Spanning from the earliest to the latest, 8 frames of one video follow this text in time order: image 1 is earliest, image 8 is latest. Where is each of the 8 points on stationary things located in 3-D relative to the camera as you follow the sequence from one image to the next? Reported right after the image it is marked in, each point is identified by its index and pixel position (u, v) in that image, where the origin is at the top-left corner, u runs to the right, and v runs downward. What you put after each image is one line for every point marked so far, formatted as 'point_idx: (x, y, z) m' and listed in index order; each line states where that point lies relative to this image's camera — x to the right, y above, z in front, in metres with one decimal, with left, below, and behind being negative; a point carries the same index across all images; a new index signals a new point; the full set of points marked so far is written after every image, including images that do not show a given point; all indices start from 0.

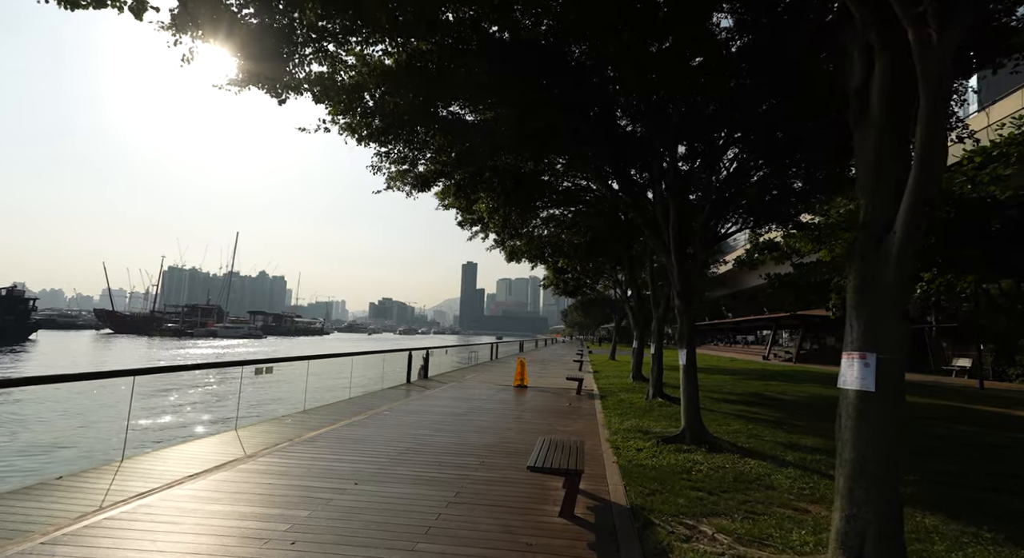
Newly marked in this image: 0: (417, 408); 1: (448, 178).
0: (-2.0, -2.8, +10.6) m
1: (-1.7, +2.7, +12.5) m
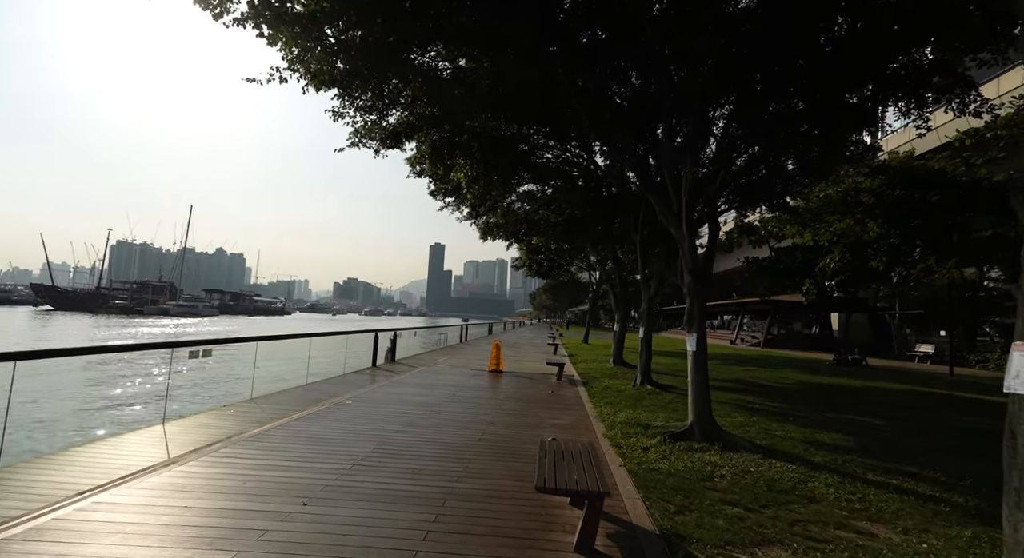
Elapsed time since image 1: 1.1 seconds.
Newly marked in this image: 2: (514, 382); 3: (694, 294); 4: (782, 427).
0: (-2.5, -2.3, +9.5) m
1: (-2.1, +3.3, +11.1) m
2: (+0.1, -2.5, +12.0) m
3: (+2.4, -0.2, +6.4) m
4: (+3.9, -2.1, +7.0) m
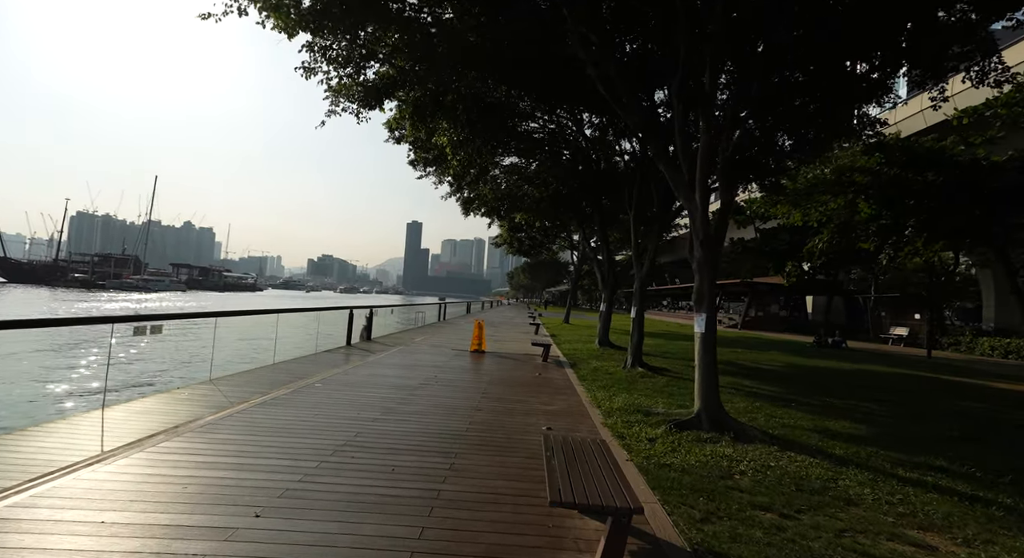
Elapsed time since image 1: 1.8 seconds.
0: (-2.7, -1.8, +8.8) m
1: (-2.4, +3.9, +10.2) m
2: (-0.3, -2.0, +11.4) m
3: (+2.3, +0.1, +5.8) m
4: (+3.8, -1.8, +6.6) m
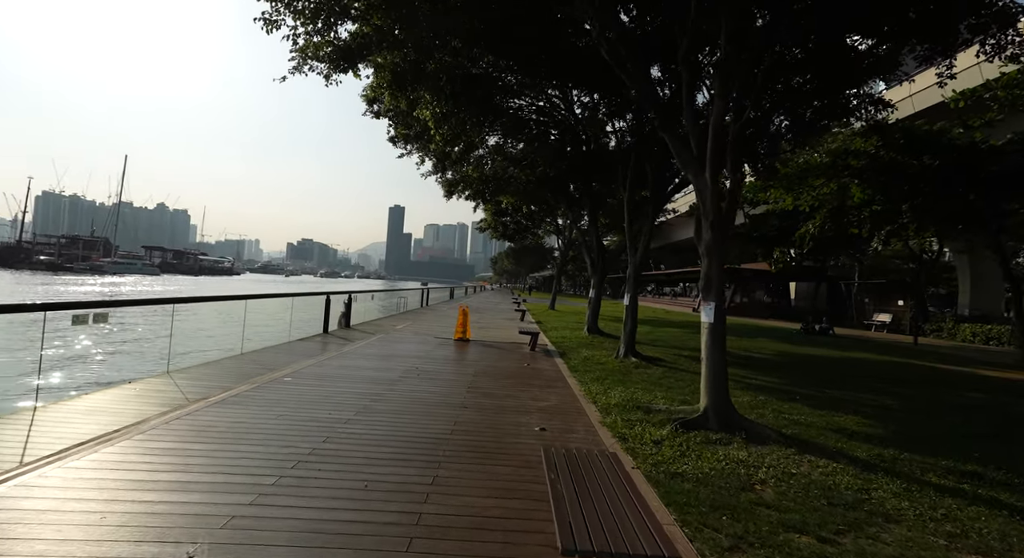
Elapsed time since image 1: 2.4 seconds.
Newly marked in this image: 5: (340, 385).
0: (-3.0, -1.5, +8.1) m
1: (-2.6, +4.2, +9.4) m
2: (-0.6, -1.6, +10.8) m
3: (+2.2, +0.3, +5.3) m
4: (+3.6, -1.6, +6.1) m
5: (-2.4, -1.5, +6.7) m
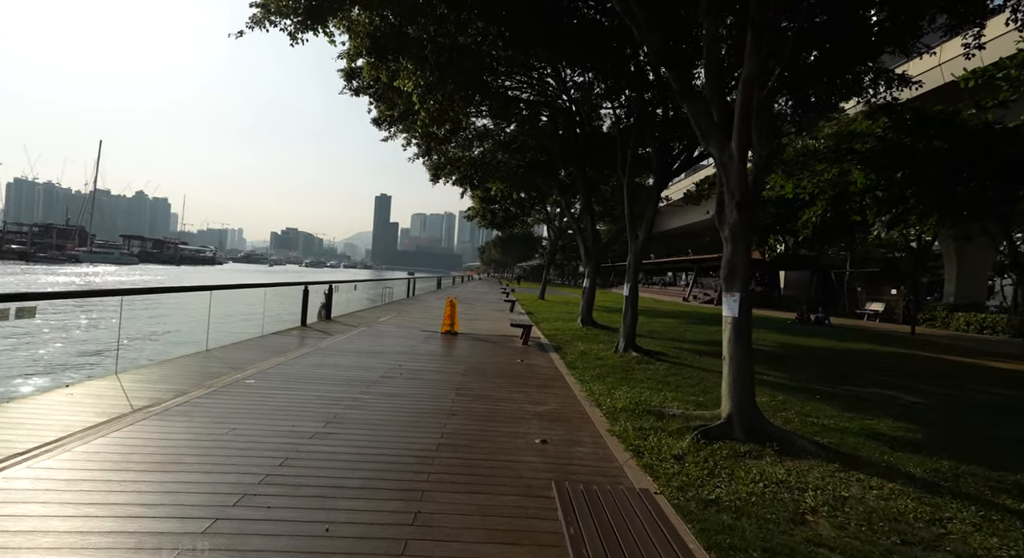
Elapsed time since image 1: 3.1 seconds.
0: (-3.1, -1.3, +7.3) m
1: (-2.7, +4.4, +8.5) m
2: (-0.8, -1.4, +10.1) m
3: (+2.2, +0.4, +4.6) m
4: (+3.6, -1.5, +5.5) m
5: (-2.5, -1.3, +5.9) m
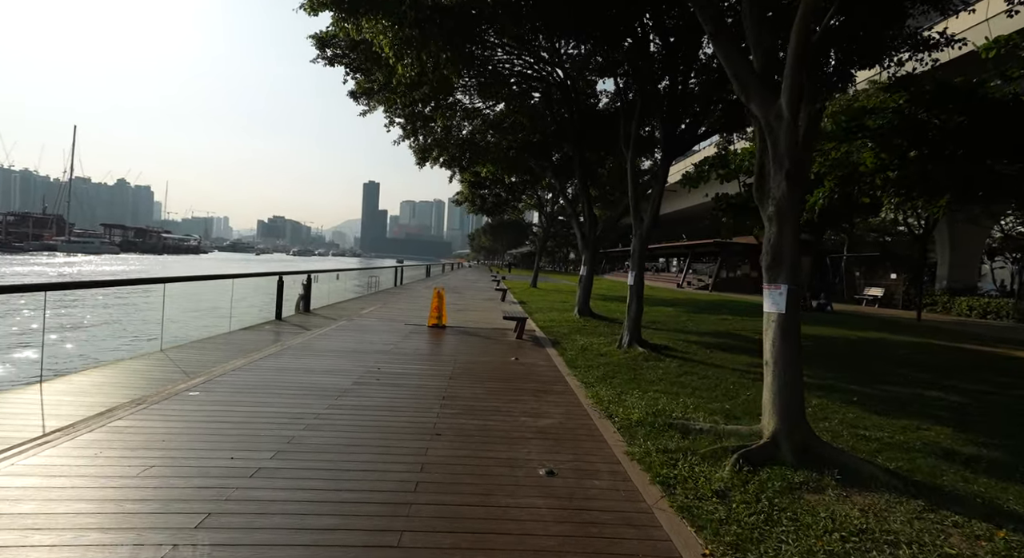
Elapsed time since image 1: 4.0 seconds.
0: (-3.1, -1.2, +6.4) m
1: (-2.9, +4.5, +7.4) m
2: (-0.9, -1.2, +9.2) m
3: (+2.1, +0.5, +3.7) m
4: (+3.5, -1.4, +4.8) m
5: (-2.5, -1.2, +5.0) m
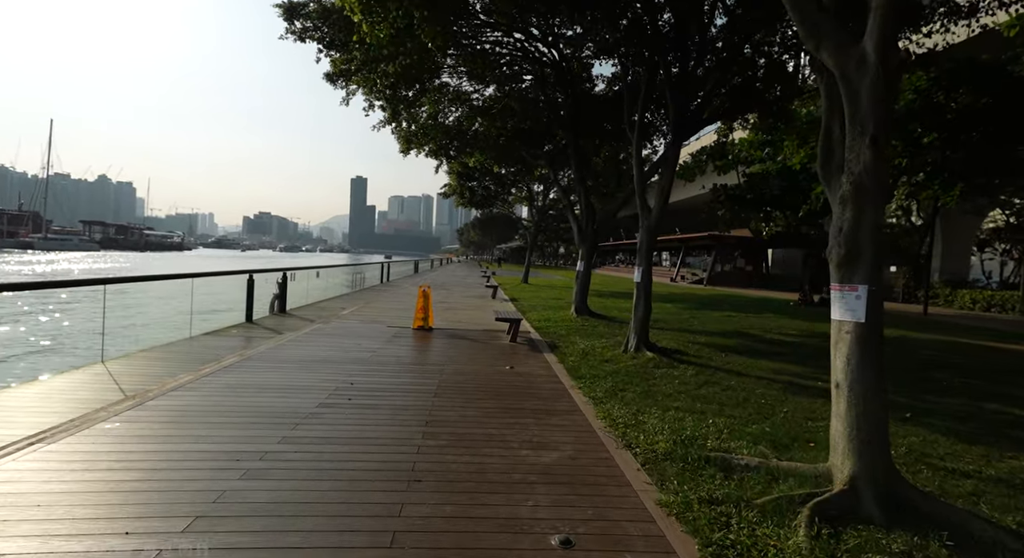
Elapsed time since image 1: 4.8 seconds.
0: (-3.2, -1.2, +5.5) m
1: (-3.0, +4.5, +6.4) m
2: (-1.1, -1.1, +8.3) m
3: (+2.1, +0.5, +2.9) m
4: (+3.5, -1.4, +3.9) m
5: (-2.5, -1.3, +4.1) m
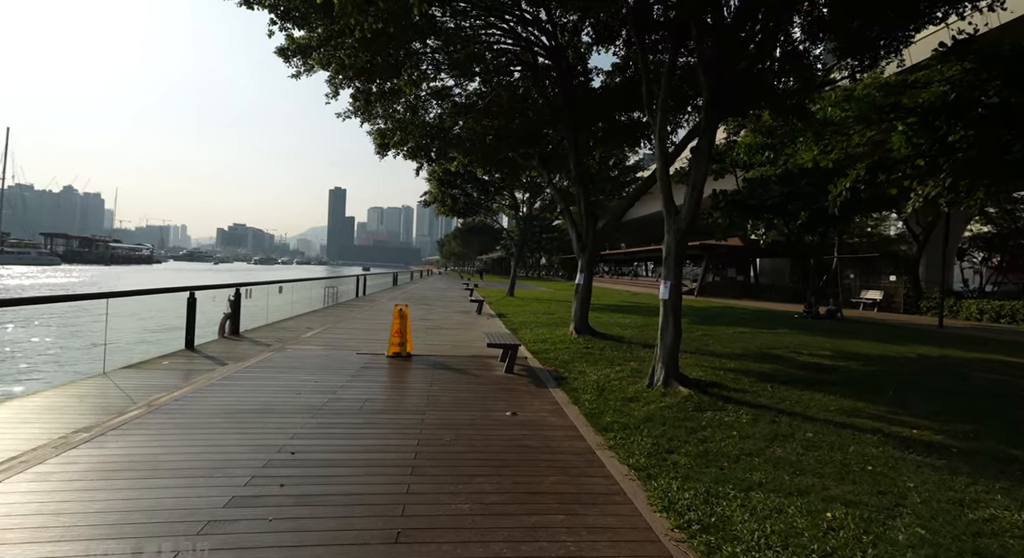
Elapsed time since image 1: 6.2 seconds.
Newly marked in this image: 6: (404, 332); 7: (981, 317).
0: (-3.1, -1.4, +3.8) m
1: (-3.0, +4.3, +4.9) m
2: (-1.1, -1.4, +6.7) m
3: (+2.3, +0.4, +1.5) m
4: (+3.6, -1.5, +2.6) m
5: (-2.4, -1.4, +2.5) m
6: (-1.9, -1.0, +8.4) m
7: (+17.8, -1.5, +18.4) m
